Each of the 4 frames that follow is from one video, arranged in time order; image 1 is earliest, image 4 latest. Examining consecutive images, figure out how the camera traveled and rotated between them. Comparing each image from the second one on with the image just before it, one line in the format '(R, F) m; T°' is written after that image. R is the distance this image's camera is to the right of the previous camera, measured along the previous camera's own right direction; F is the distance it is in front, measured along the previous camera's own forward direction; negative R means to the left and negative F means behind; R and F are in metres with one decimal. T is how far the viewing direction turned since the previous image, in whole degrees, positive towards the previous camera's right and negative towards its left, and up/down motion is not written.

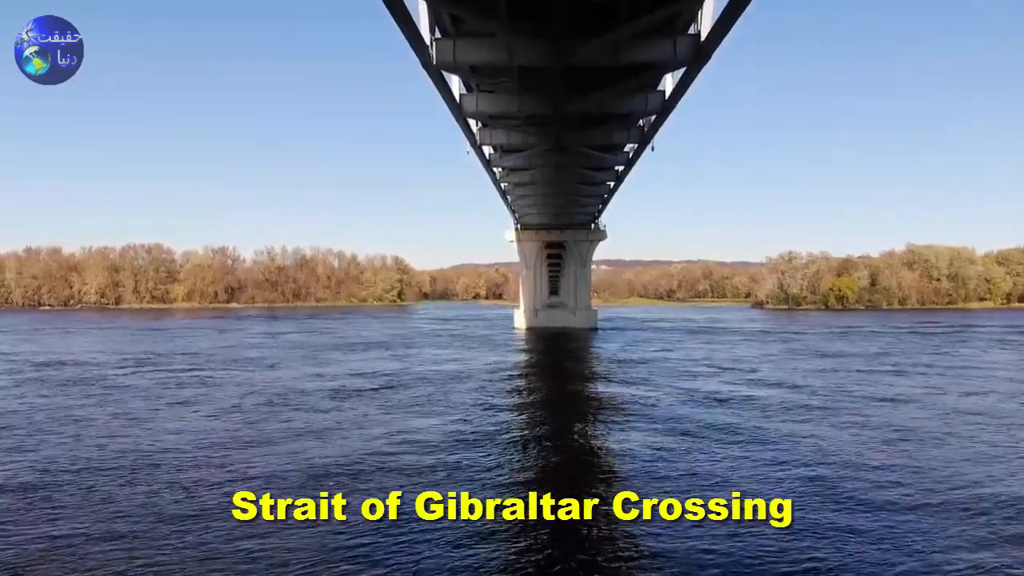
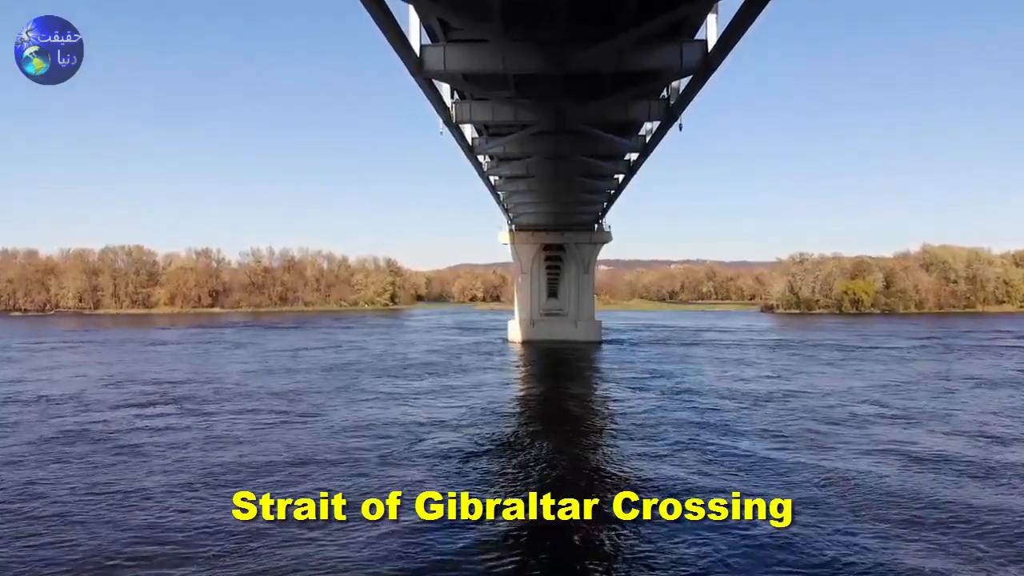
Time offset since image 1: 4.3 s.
(+0.2, +3.7) m; 0°
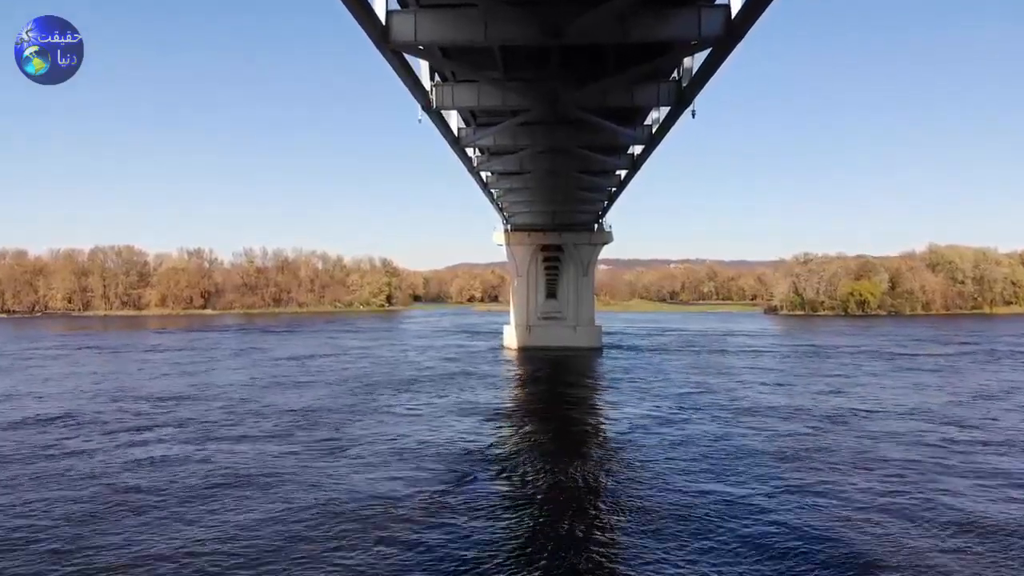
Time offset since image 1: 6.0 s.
(+0.1, +1.6) m; 0°
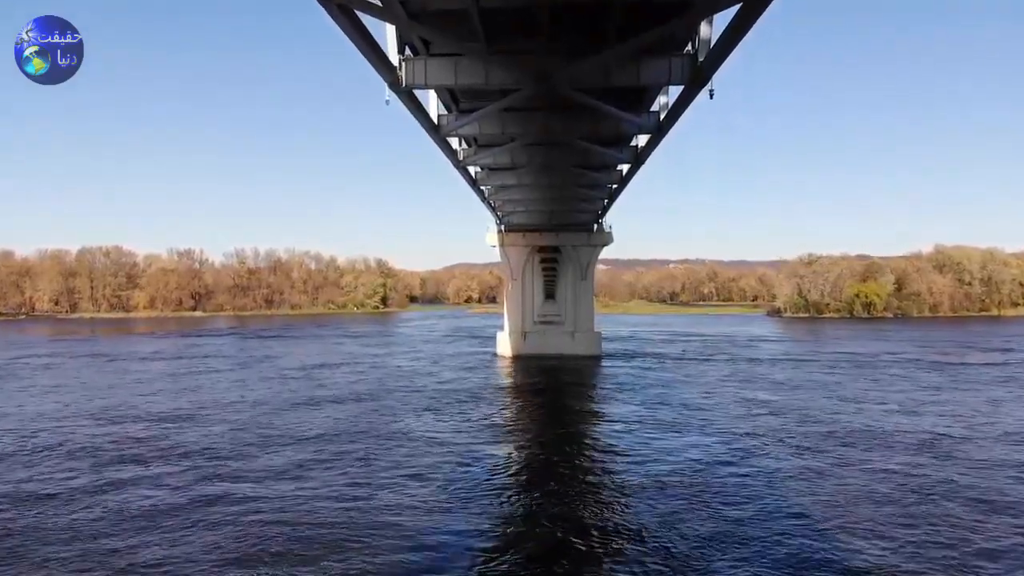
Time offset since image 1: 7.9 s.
(+0.2, +1.7) m; 0°
